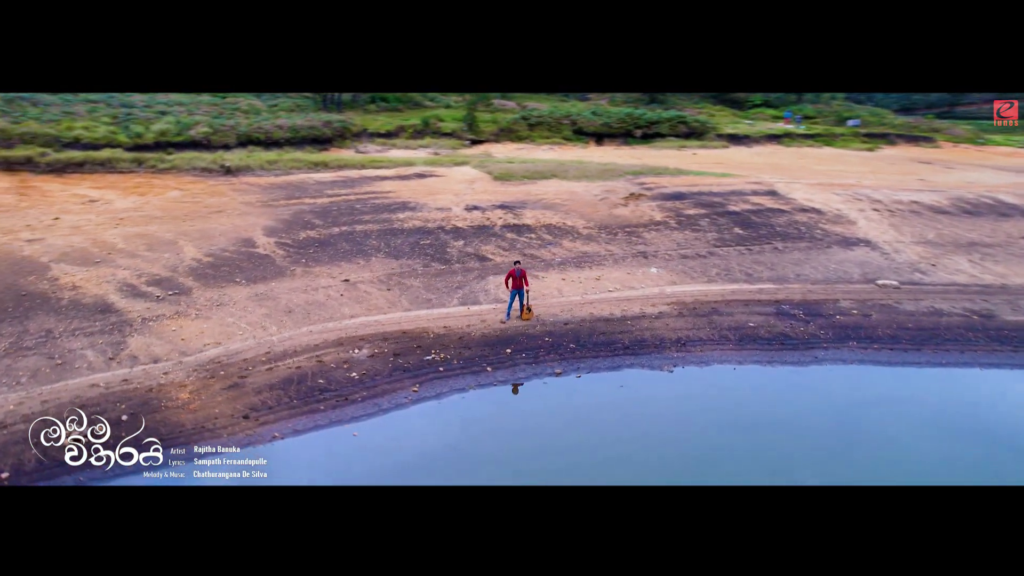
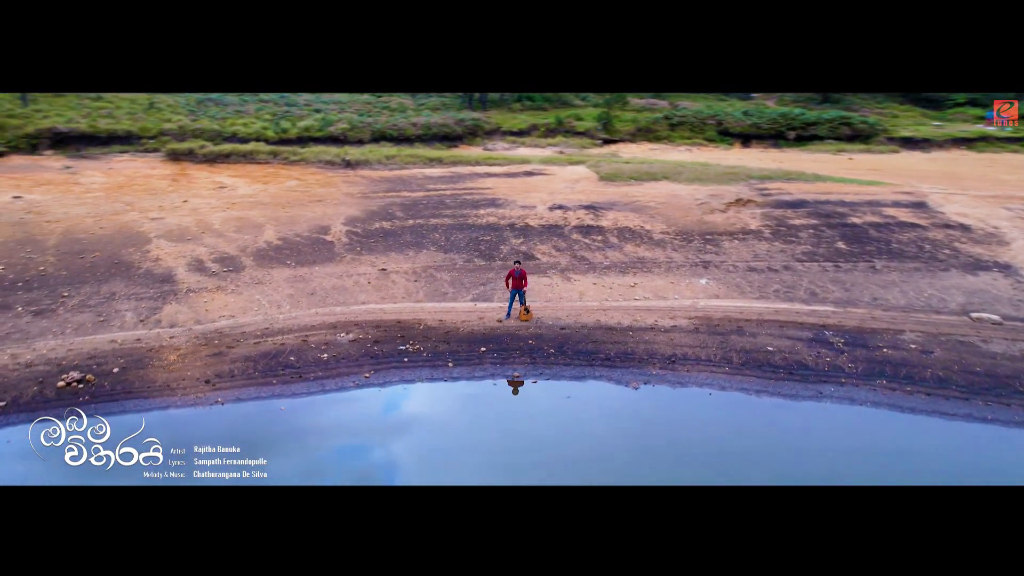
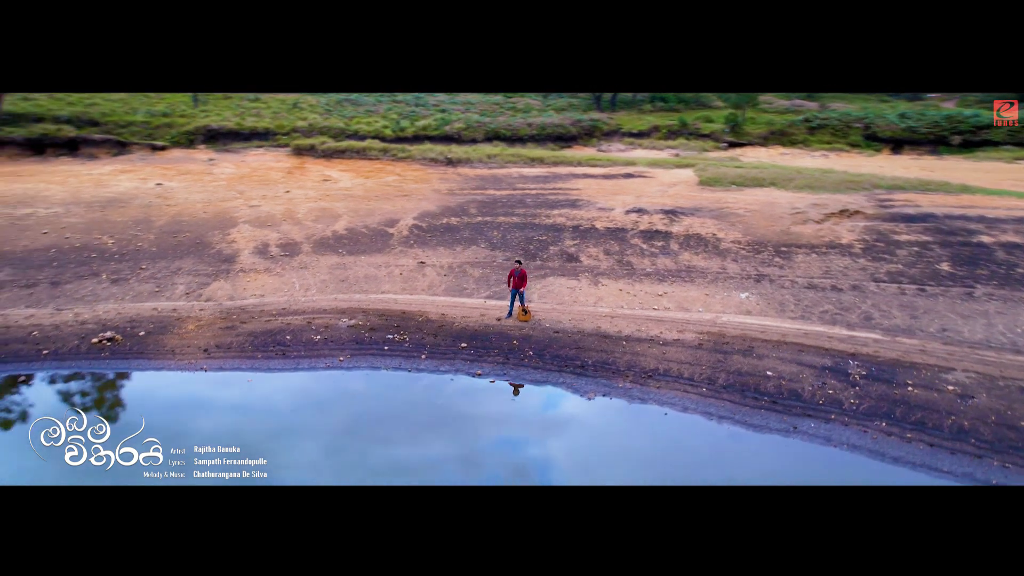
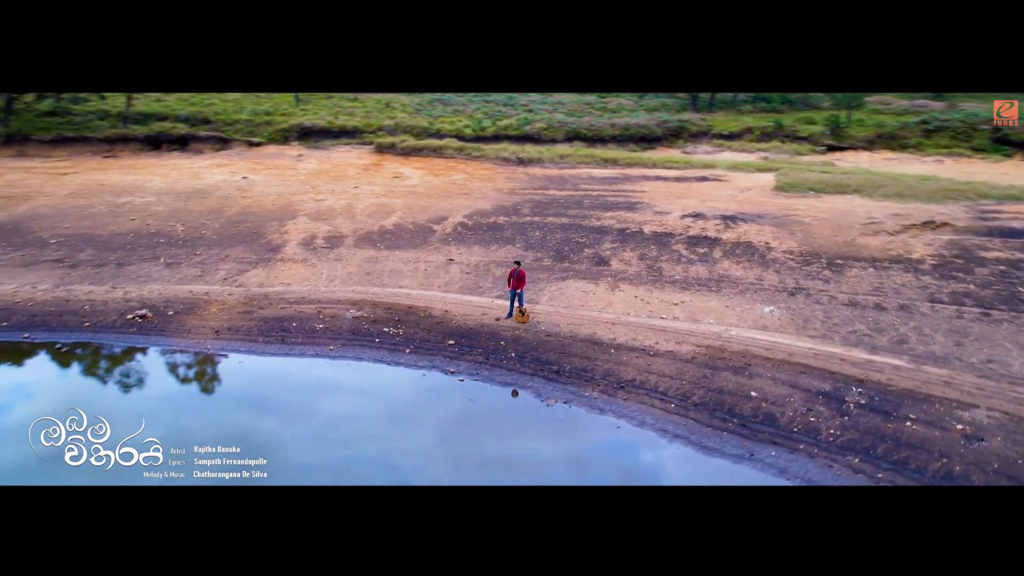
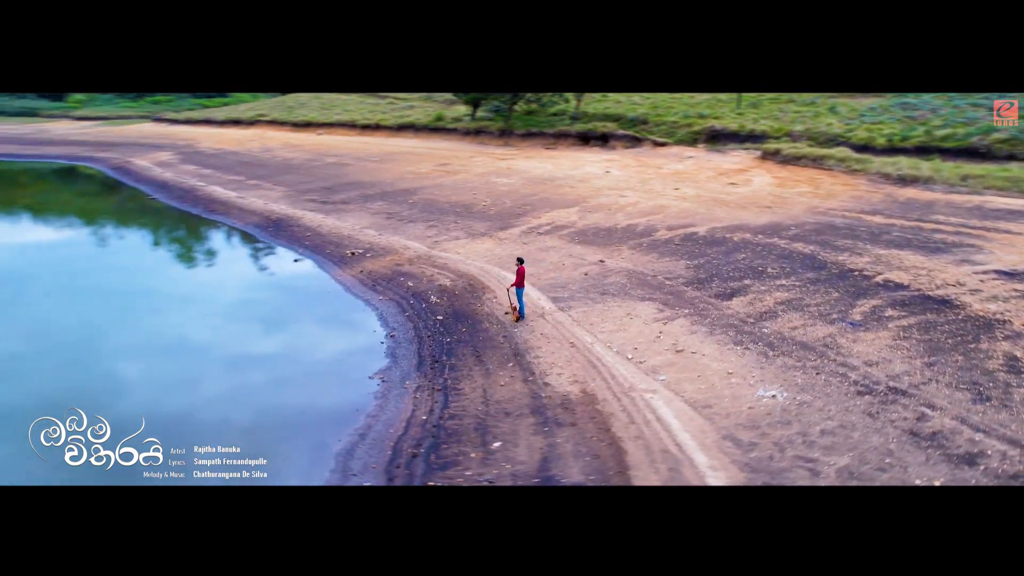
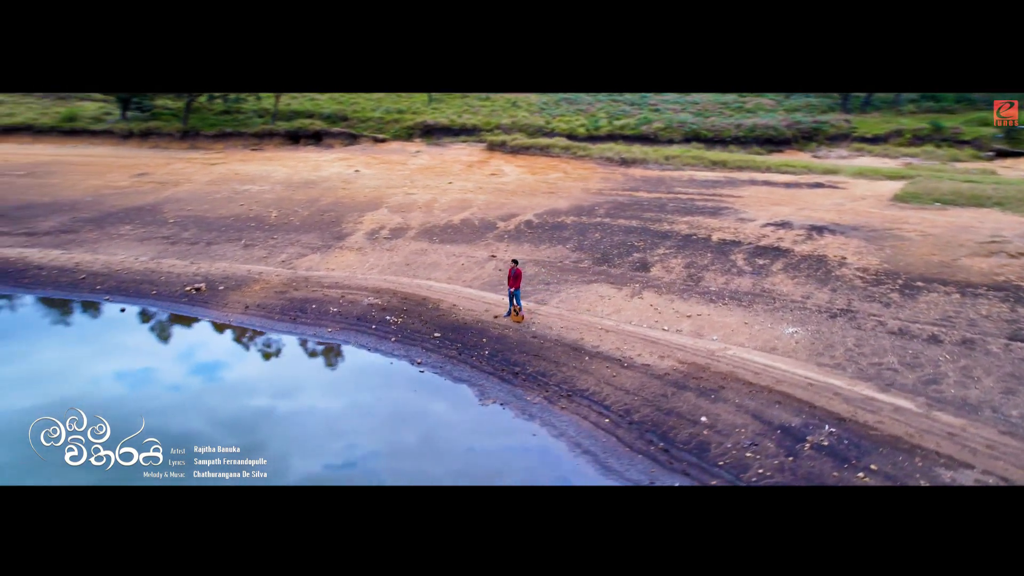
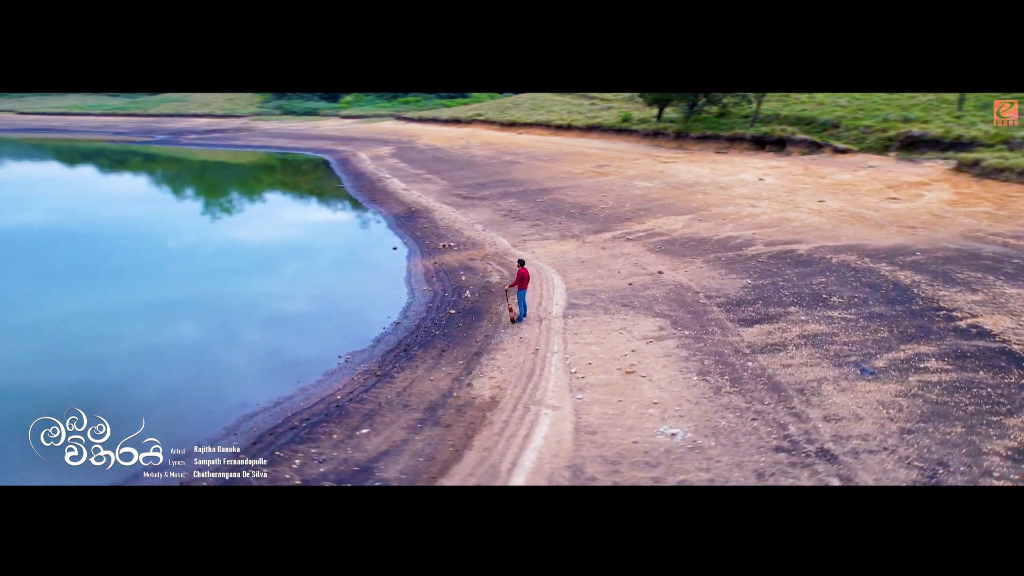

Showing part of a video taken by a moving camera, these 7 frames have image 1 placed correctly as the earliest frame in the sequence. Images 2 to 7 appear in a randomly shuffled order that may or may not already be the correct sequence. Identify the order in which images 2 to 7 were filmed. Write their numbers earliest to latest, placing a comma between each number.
2, 3, 4, 6, 5, 7
